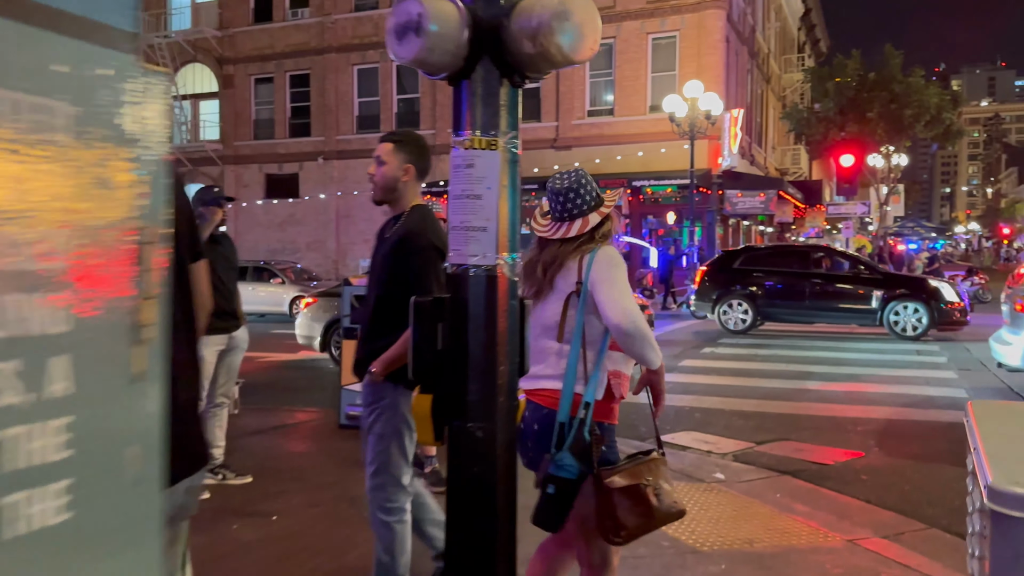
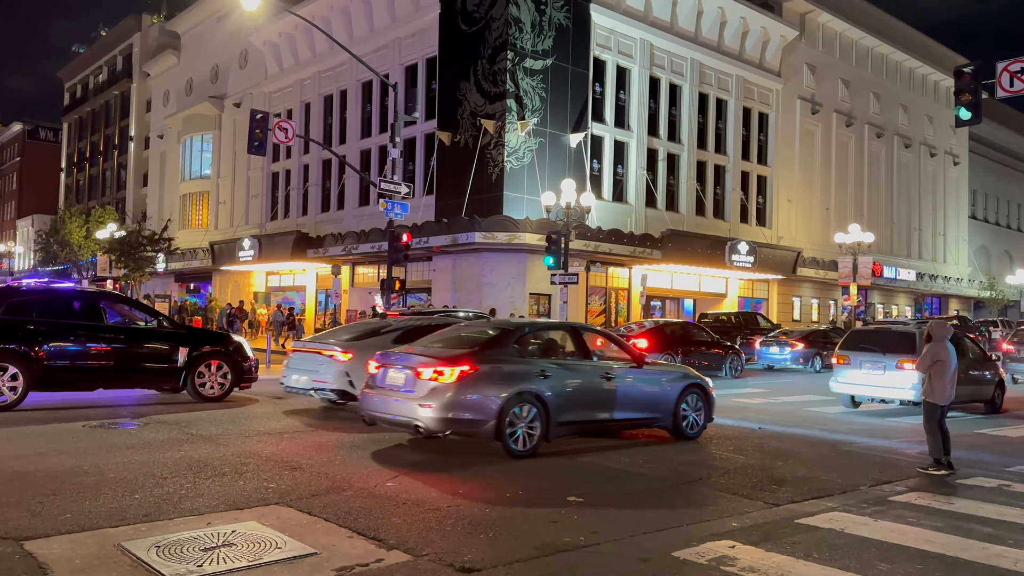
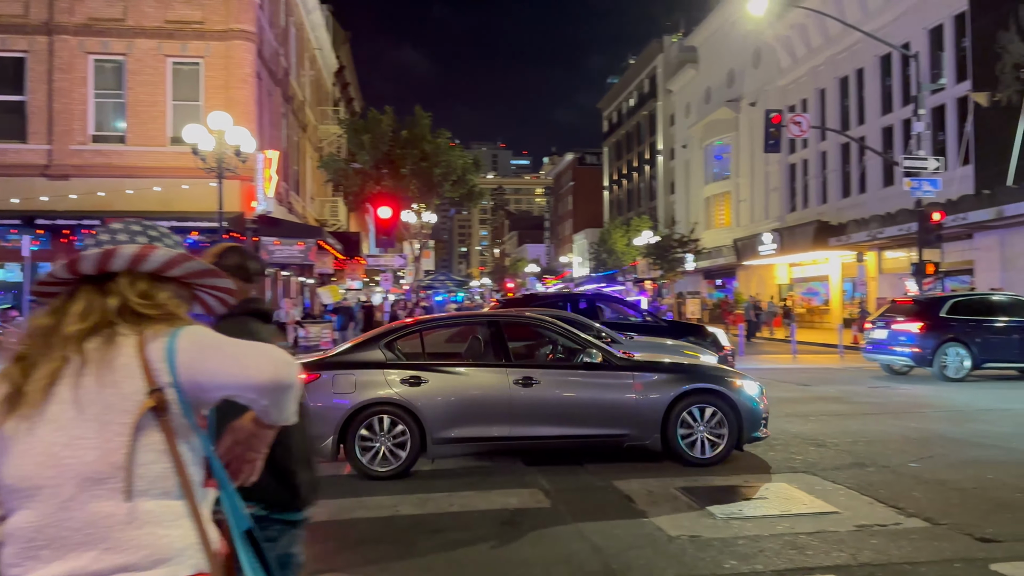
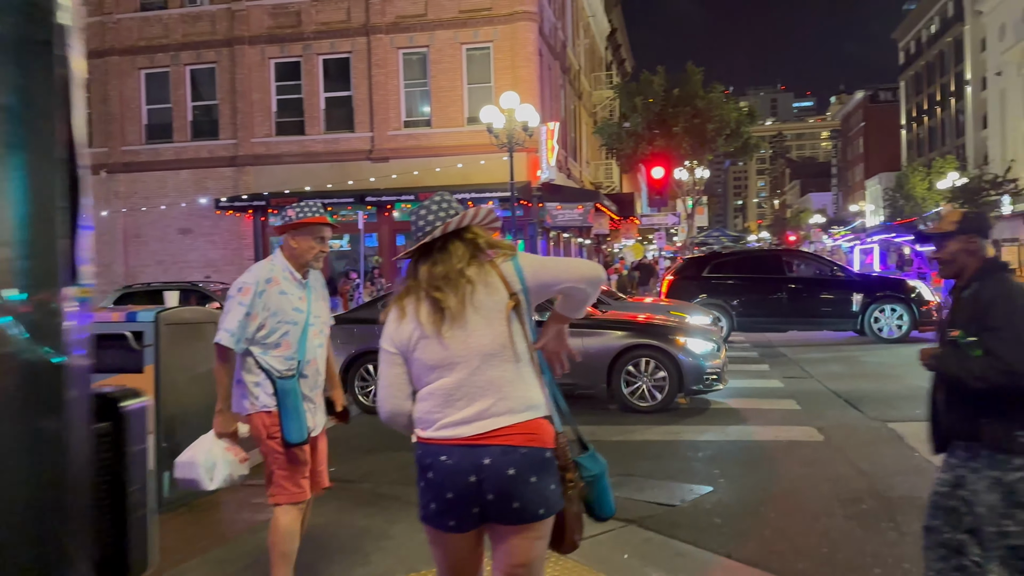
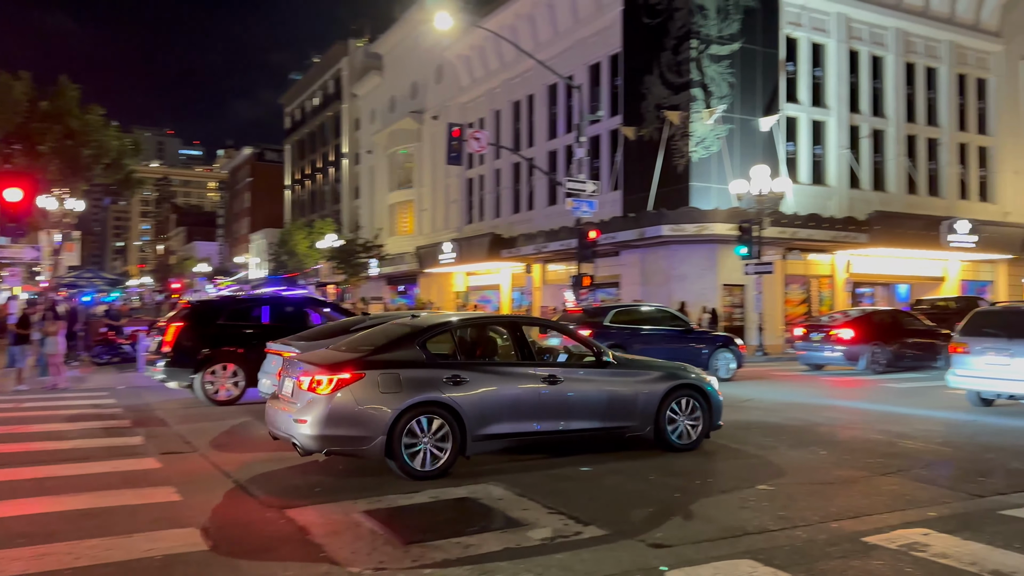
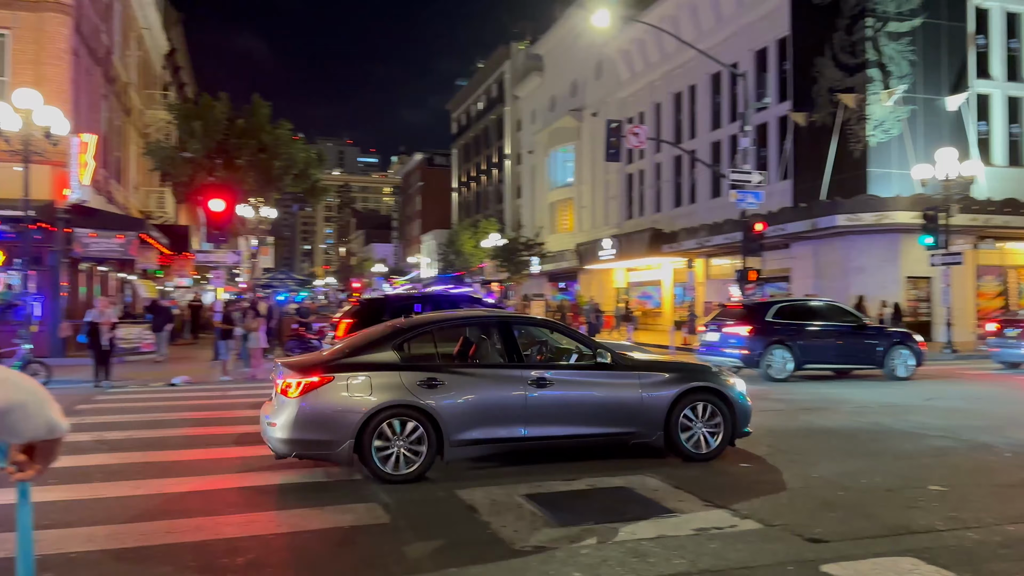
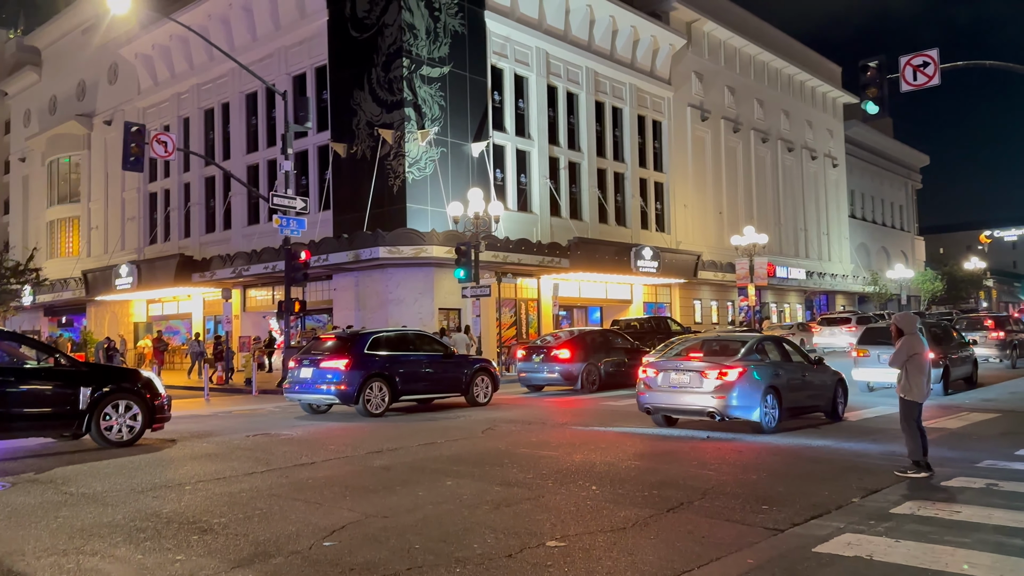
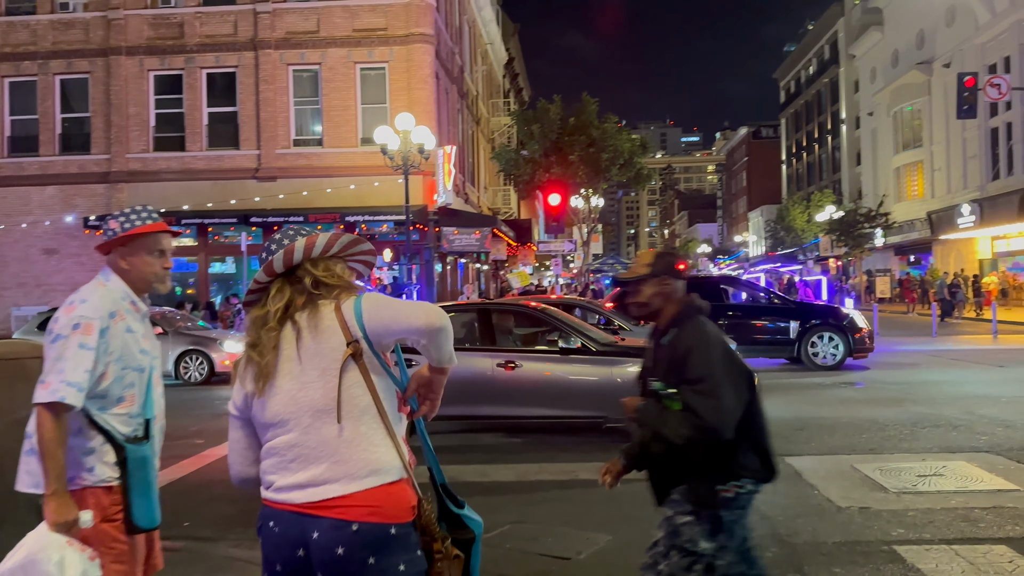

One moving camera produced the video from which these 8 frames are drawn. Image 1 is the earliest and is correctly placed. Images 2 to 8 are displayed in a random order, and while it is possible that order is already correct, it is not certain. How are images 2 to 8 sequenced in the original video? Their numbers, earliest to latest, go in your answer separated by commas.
4, 8, 3, 6, 5, 2, 7
